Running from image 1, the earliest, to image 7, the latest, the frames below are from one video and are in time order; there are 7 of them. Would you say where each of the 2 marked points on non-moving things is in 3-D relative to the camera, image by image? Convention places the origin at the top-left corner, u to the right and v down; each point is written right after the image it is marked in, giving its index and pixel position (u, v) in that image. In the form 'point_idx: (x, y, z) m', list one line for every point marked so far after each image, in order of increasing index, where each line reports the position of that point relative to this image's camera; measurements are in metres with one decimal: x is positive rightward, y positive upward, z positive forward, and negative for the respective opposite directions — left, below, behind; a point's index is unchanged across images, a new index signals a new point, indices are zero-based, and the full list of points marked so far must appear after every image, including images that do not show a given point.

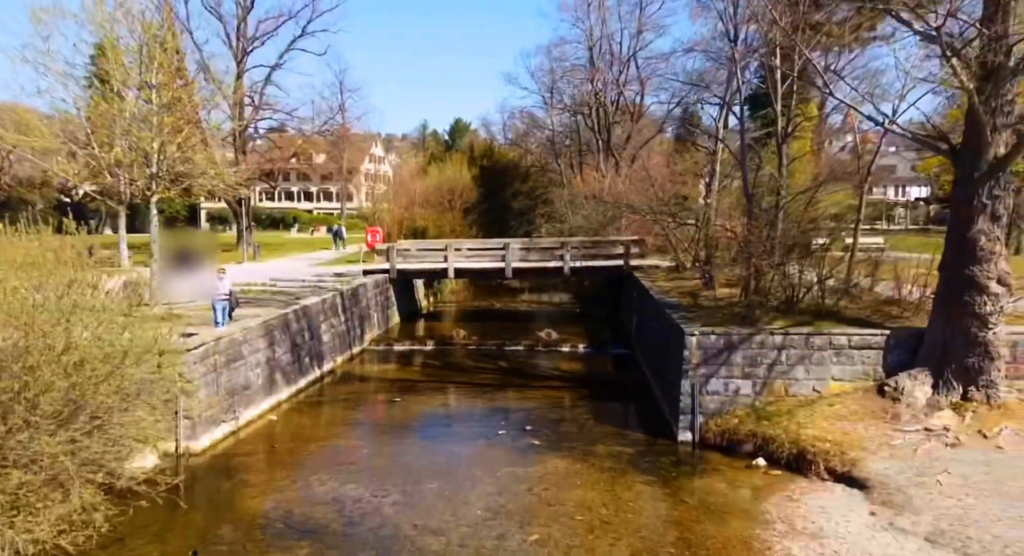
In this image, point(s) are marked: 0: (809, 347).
0: (+3.8, -0.8, +8.9) m
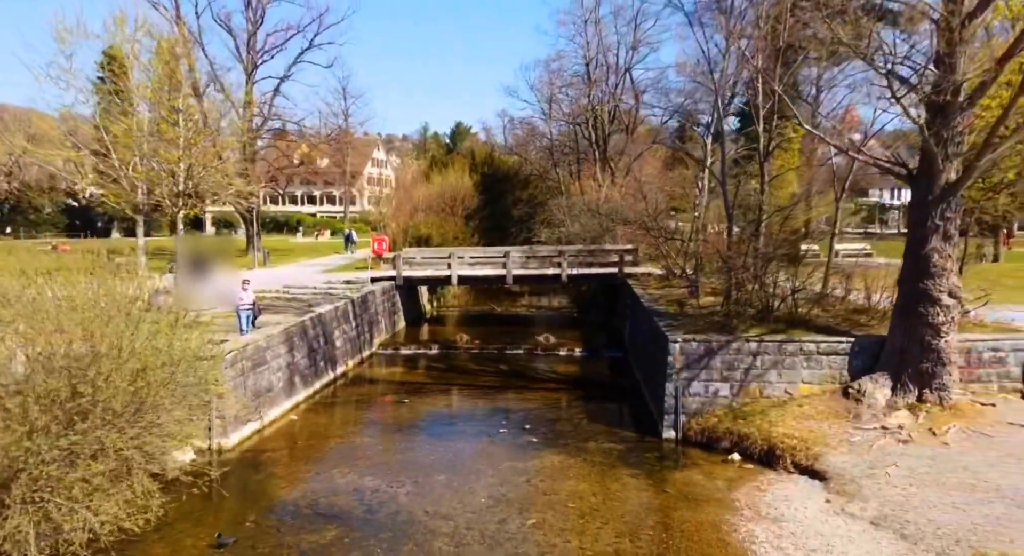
0: (+3.8, -1.0, +9.8) m
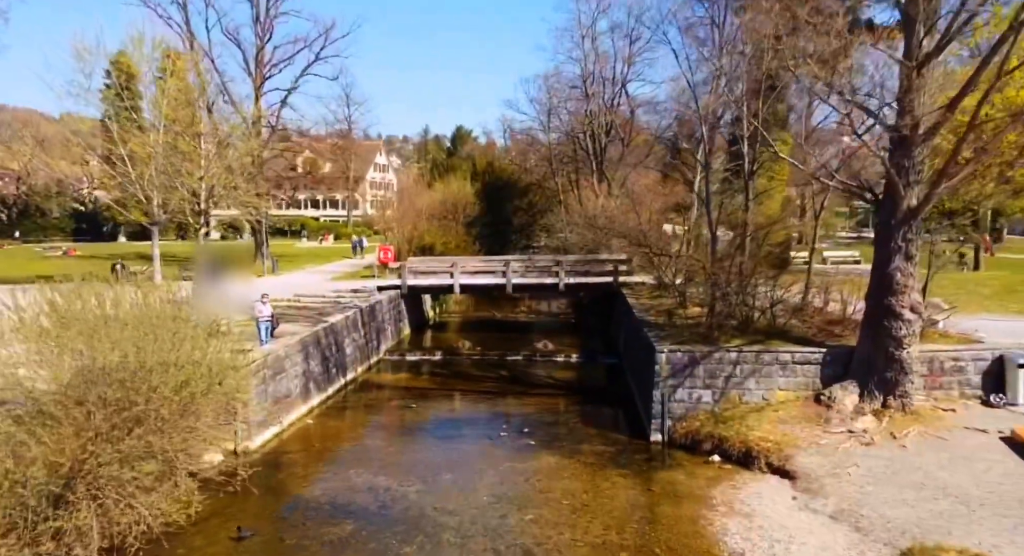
0: (+3.8, -1.3, +10.7) m
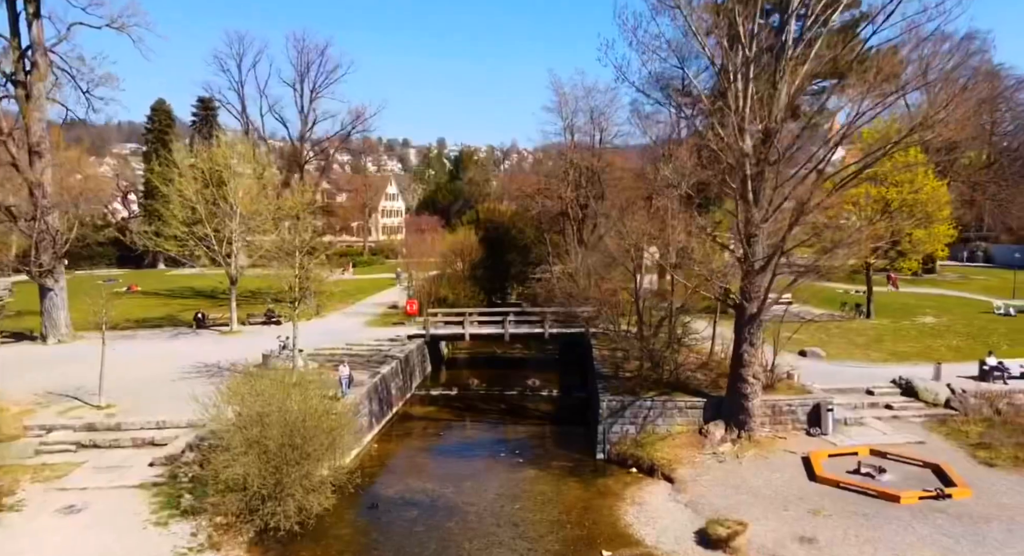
0: (+3.7, -3.1, +16.8) m
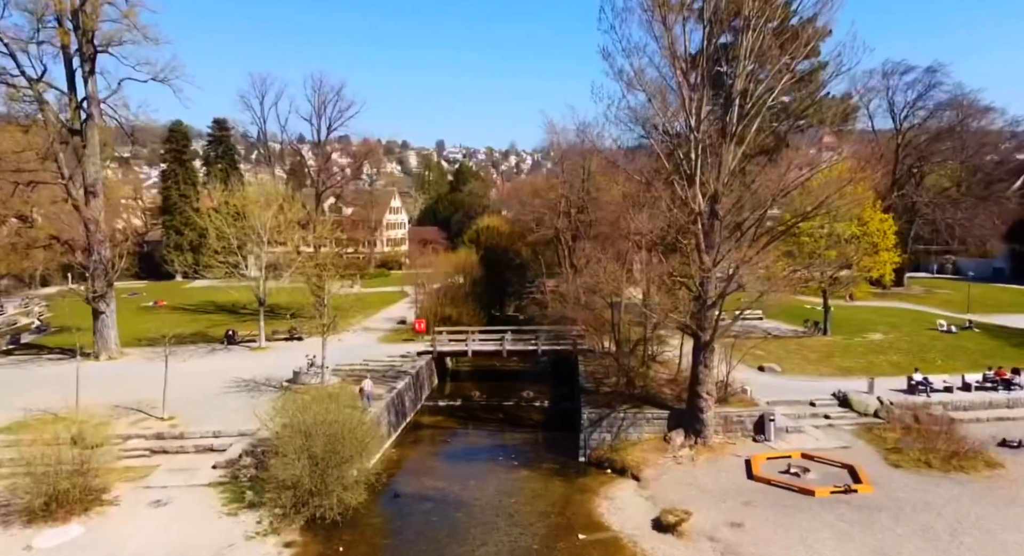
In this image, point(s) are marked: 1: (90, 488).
0: (+3.6, -4.0, +20.2) m
1: (-9.8, -4.9, +16.3) m
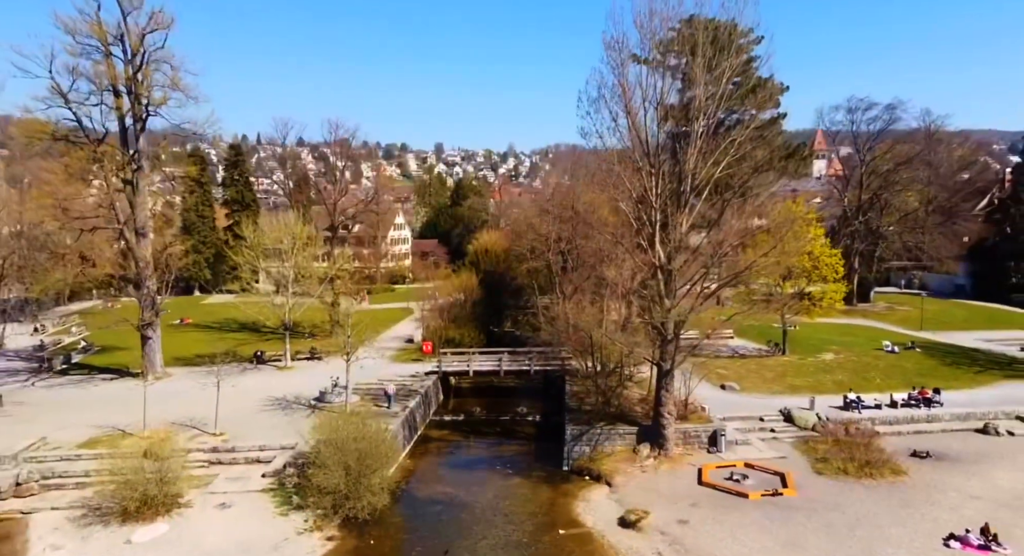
0: (+3.4, -5.4, +24.3) m
1: (-10.0, -6.3, +20.4) m
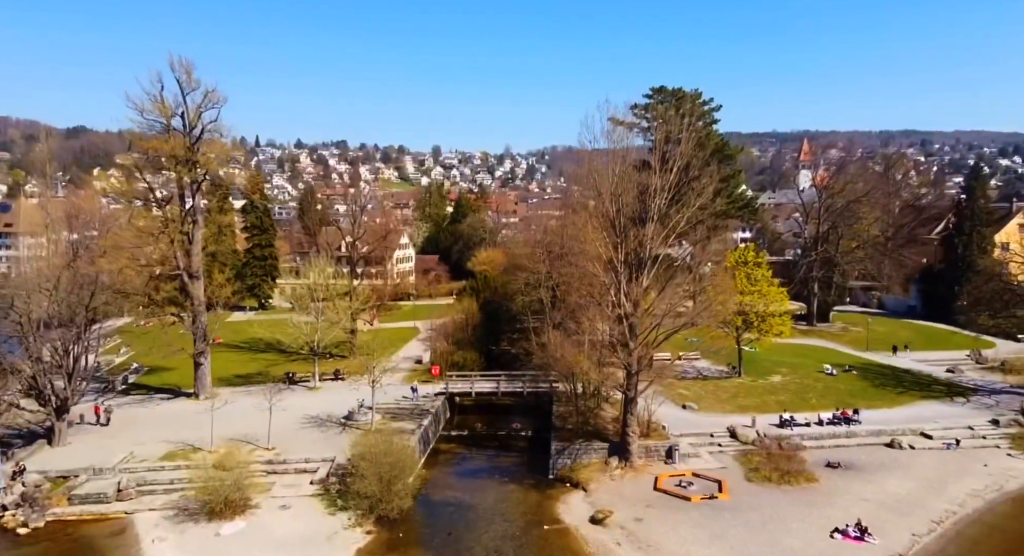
0: (+3.2, -7.3, +30.3) m
1: (-10.1, -8.3, +26.3) m
